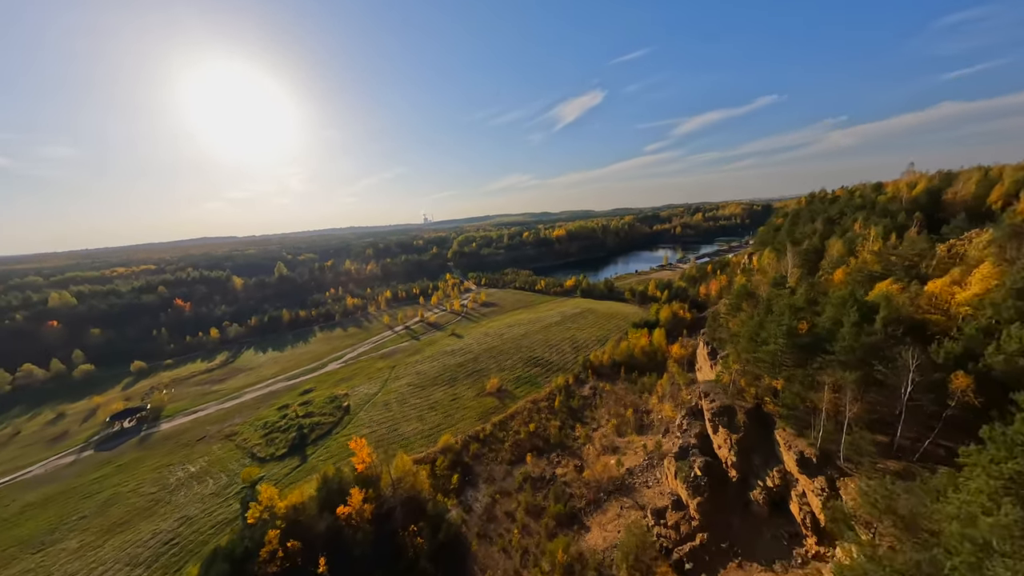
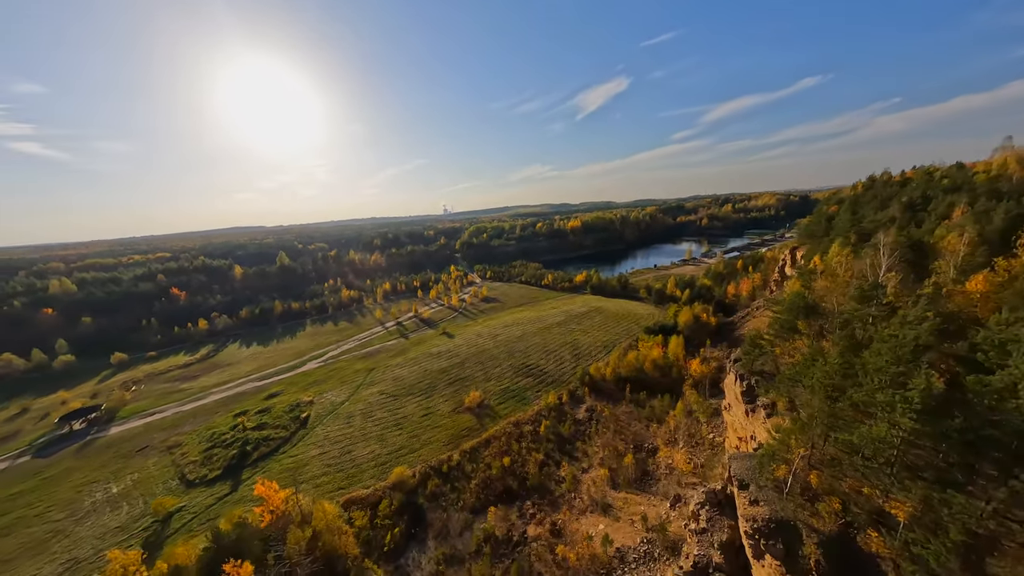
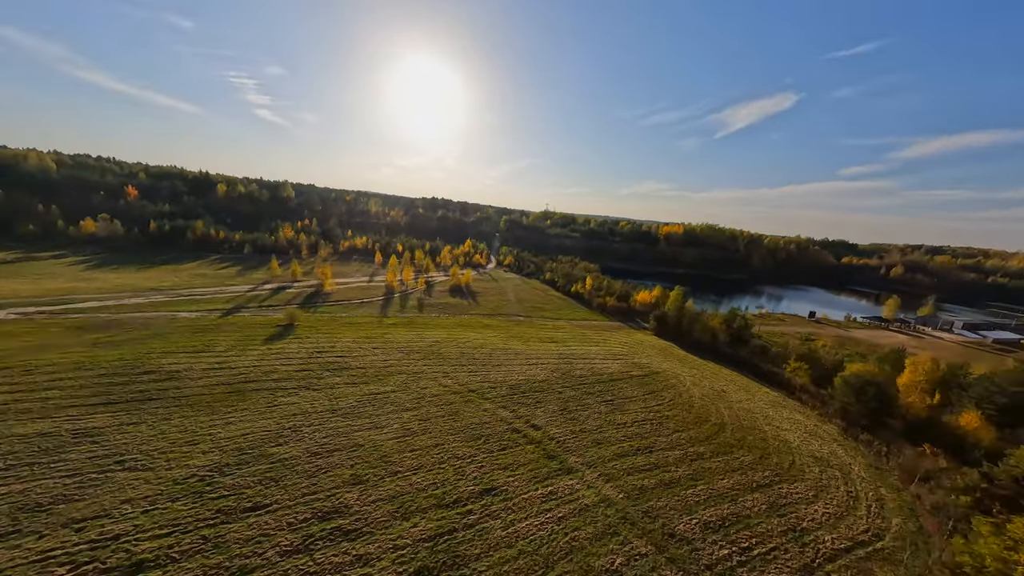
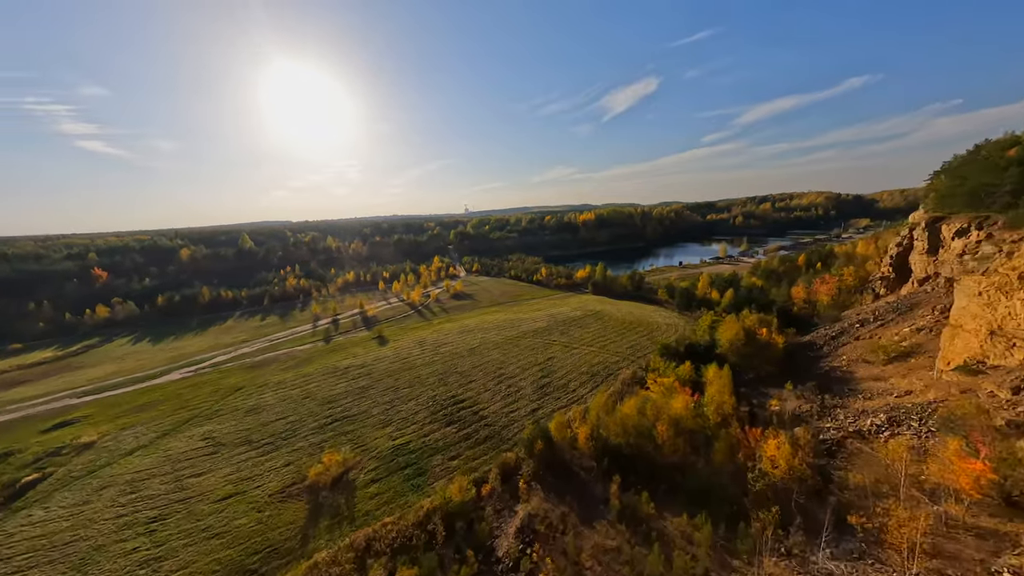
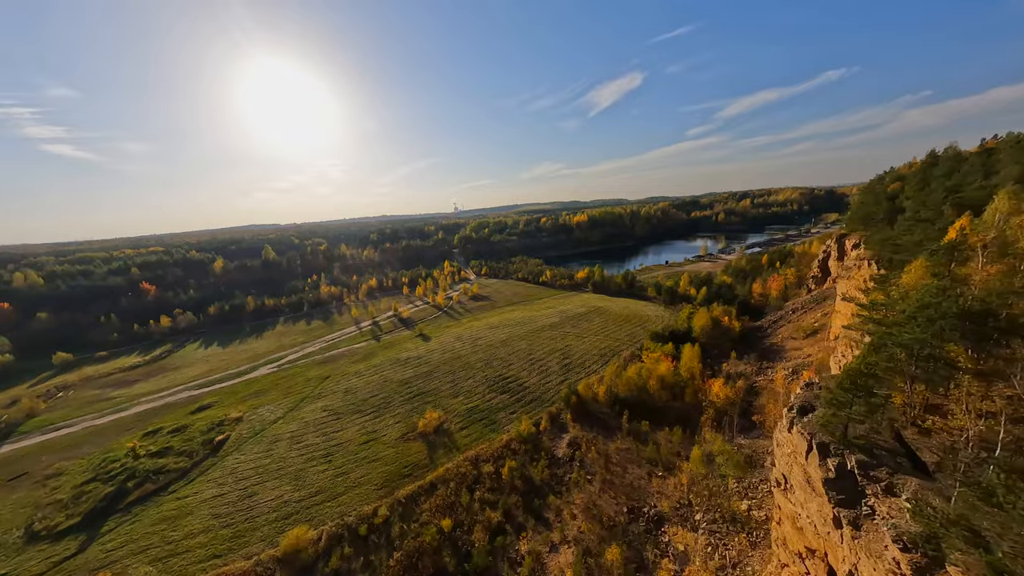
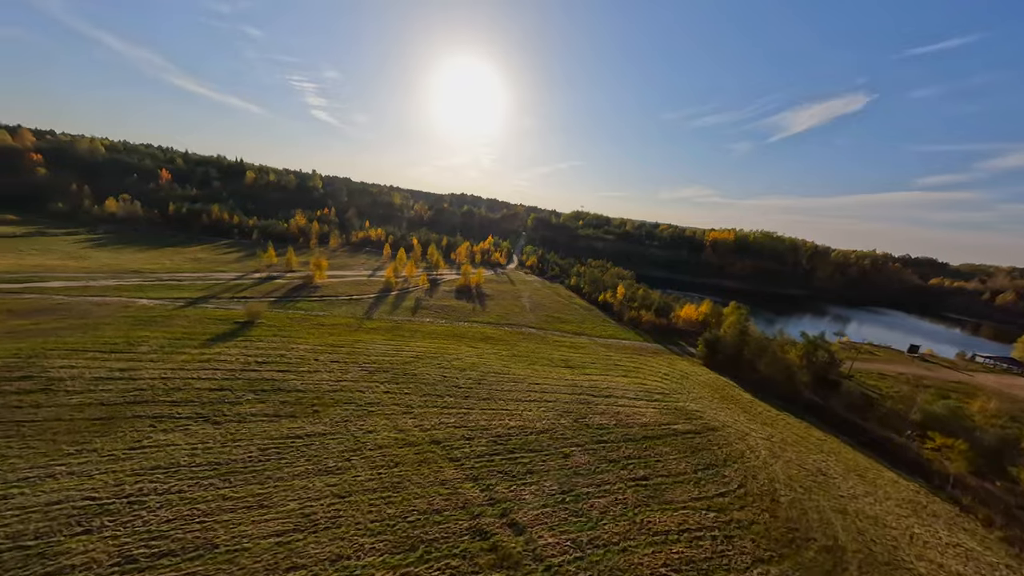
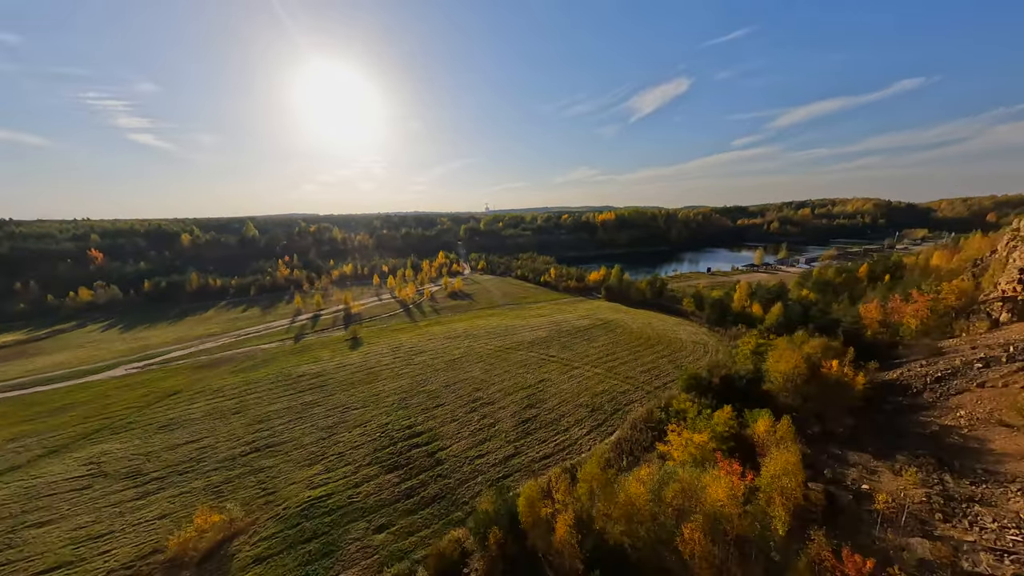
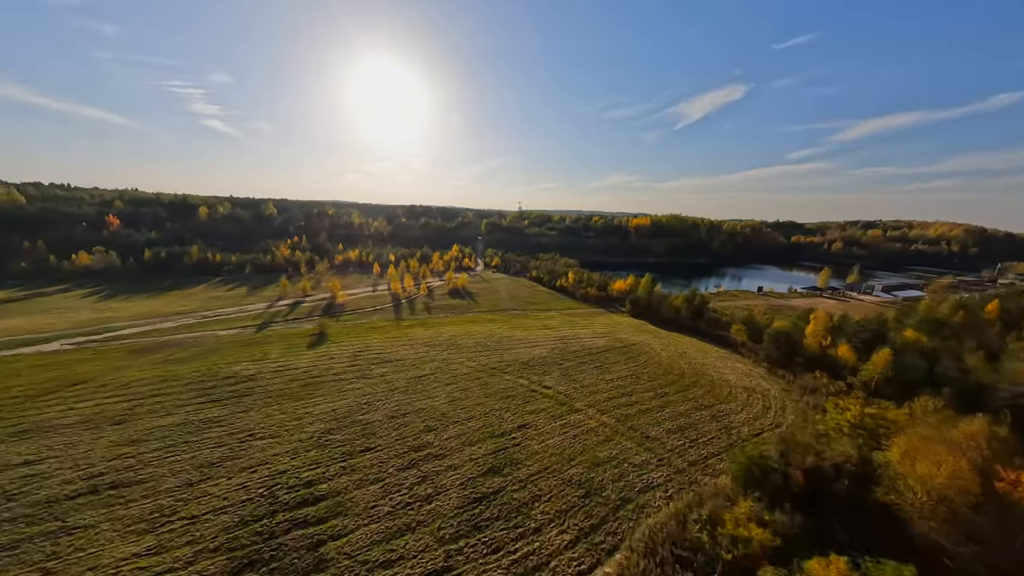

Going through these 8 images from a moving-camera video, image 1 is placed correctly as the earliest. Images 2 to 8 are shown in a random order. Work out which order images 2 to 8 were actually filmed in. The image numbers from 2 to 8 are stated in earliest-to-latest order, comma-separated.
2, 5, 4, 7, 8, 3, 6
